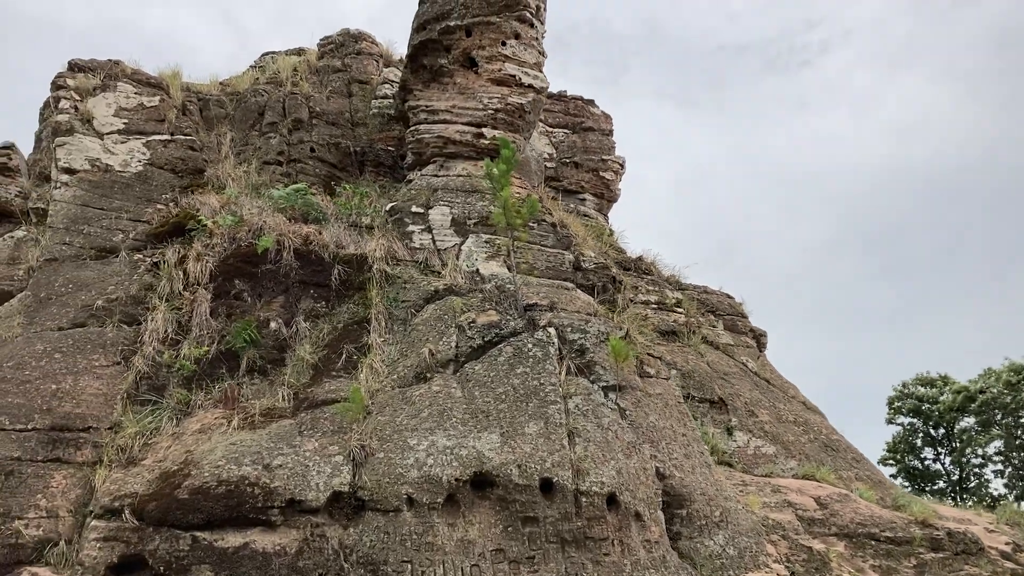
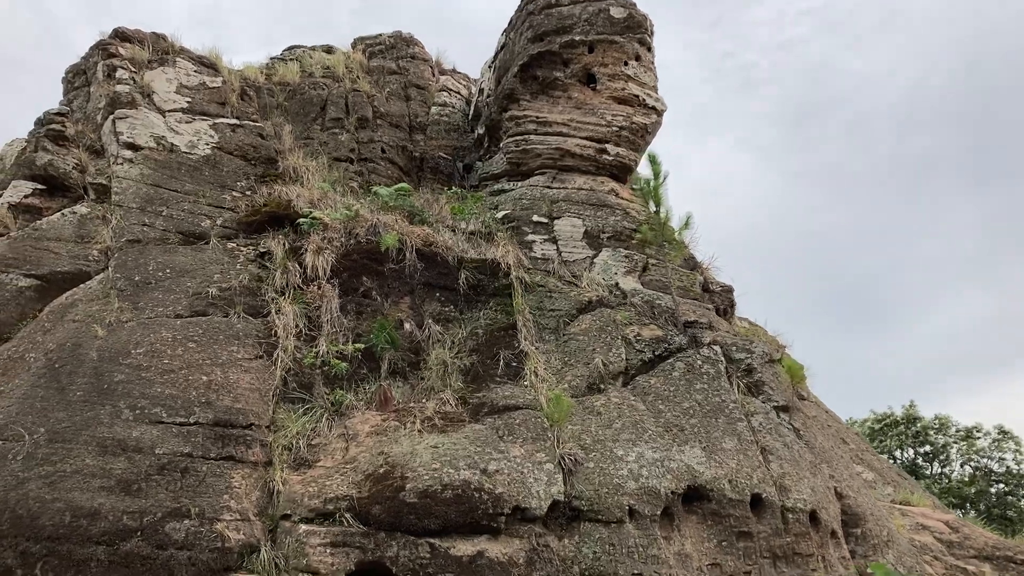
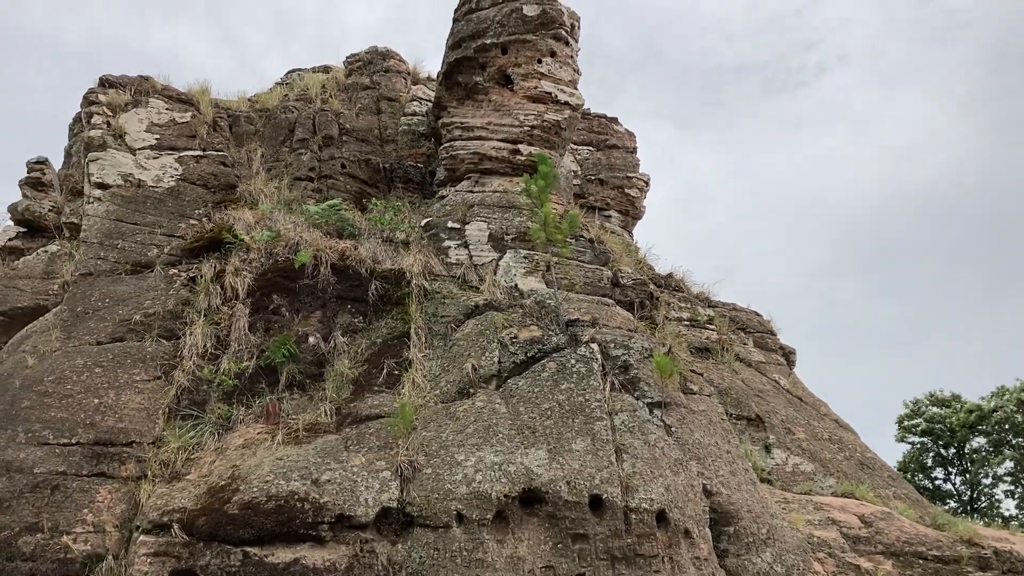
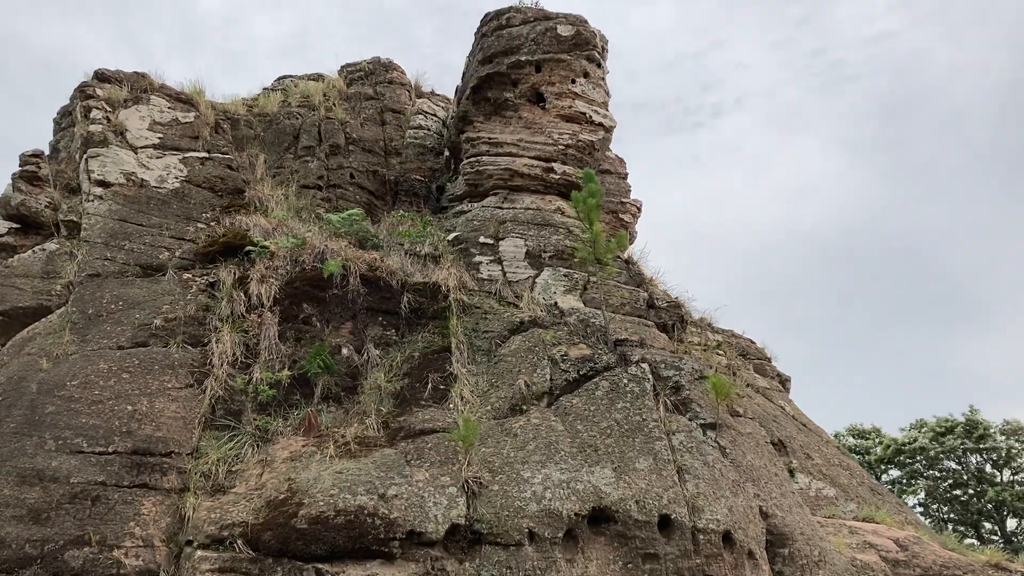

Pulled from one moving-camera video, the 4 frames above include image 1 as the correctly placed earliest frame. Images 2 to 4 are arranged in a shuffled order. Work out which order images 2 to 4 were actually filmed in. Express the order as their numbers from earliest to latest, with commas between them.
3, 4, 2
